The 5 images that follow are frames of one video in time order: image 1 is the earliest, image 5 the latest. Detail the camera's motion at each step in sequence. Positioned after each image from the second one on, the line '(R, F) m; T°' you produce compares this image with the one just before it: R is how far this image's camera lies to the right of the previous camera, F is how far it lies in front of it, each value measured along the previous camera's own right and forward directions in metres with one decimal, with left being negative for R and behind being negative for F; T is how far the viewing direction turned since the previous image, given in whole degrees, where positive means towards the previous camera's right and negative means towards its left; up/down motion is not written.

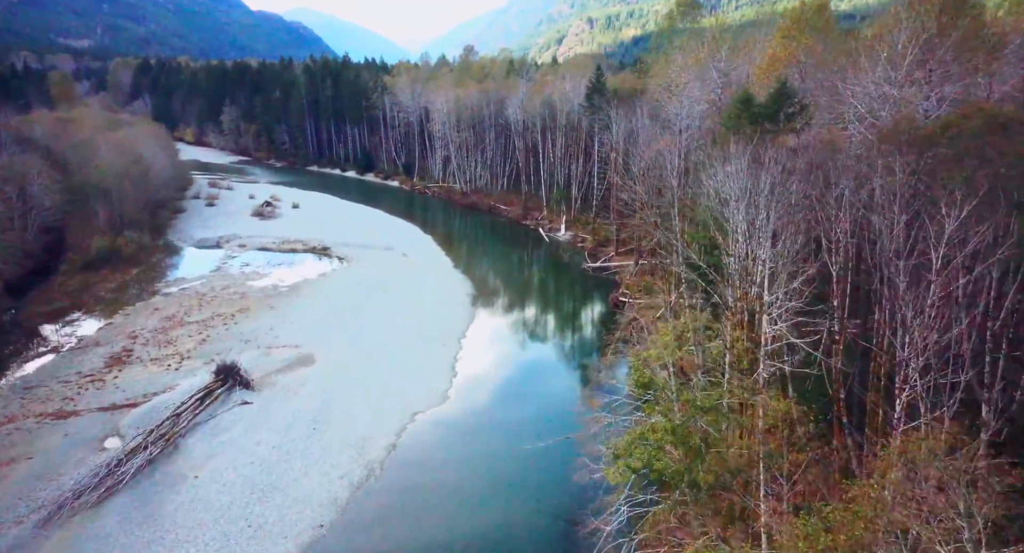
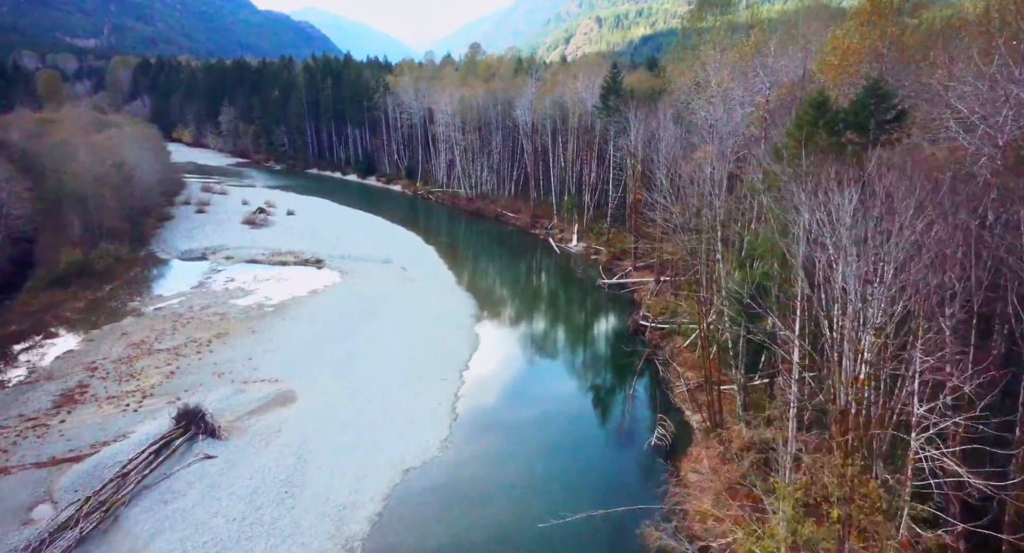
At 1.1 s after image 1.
(-0.1, +2.8) m; -1°
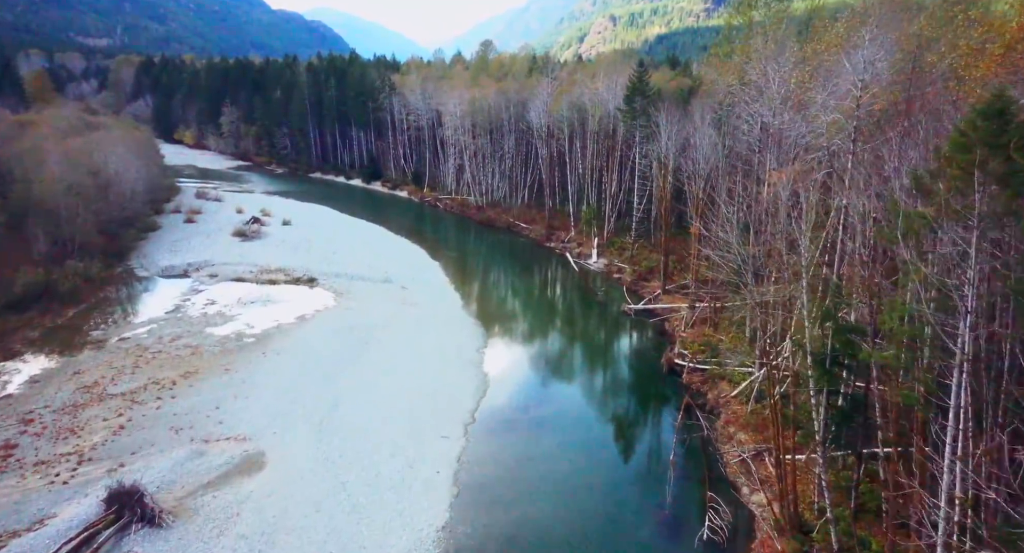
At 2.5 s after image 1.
(-0.1, +3.5) m; -1°
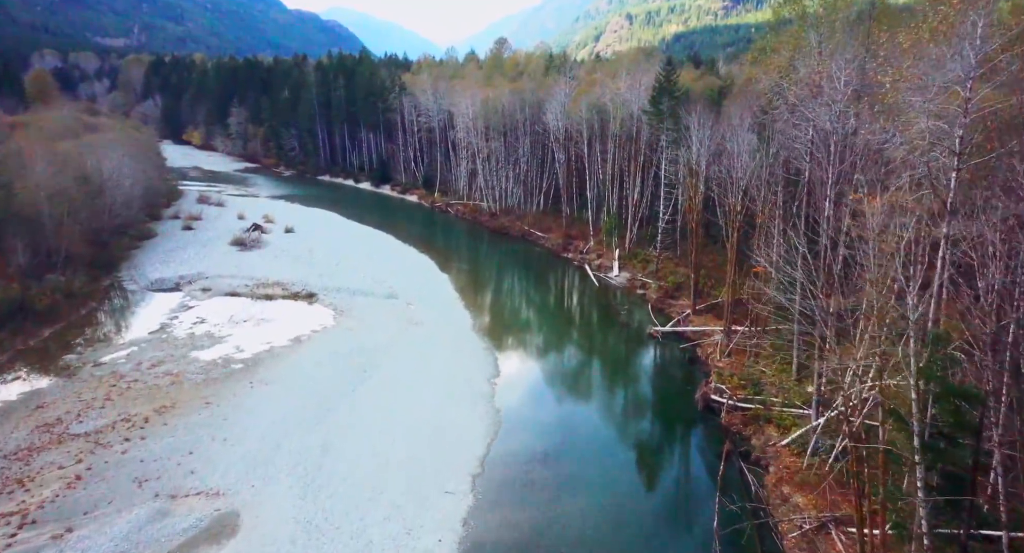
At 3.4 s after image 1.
(-0.1, +2.5) m; -1°
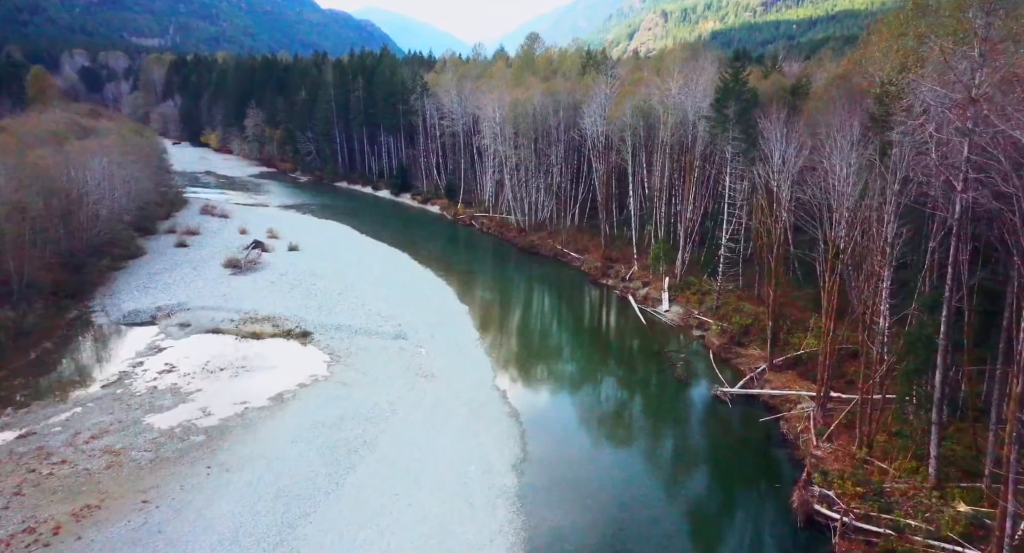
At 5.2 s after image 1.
(-0.2, +4.9) m; -3°
